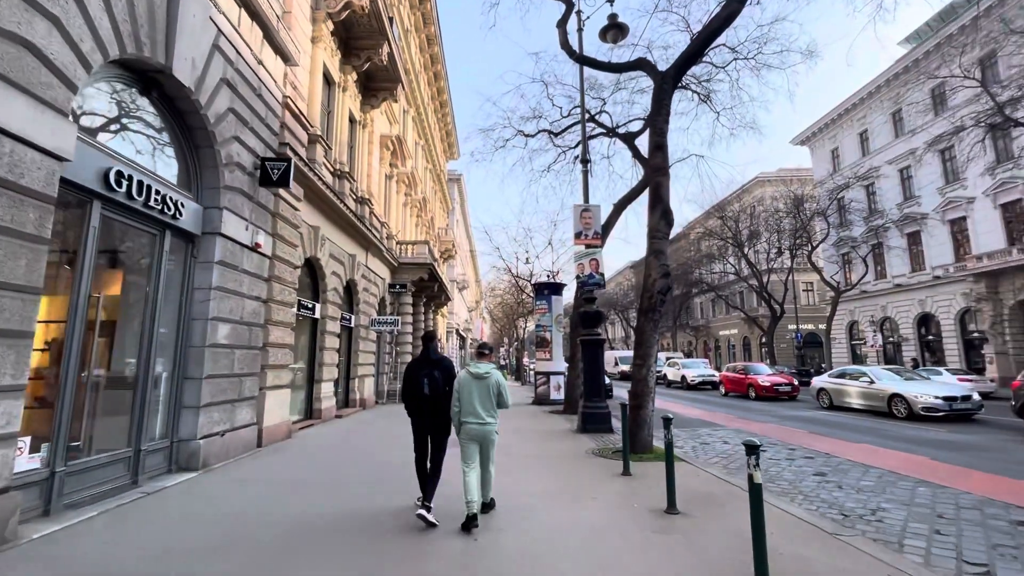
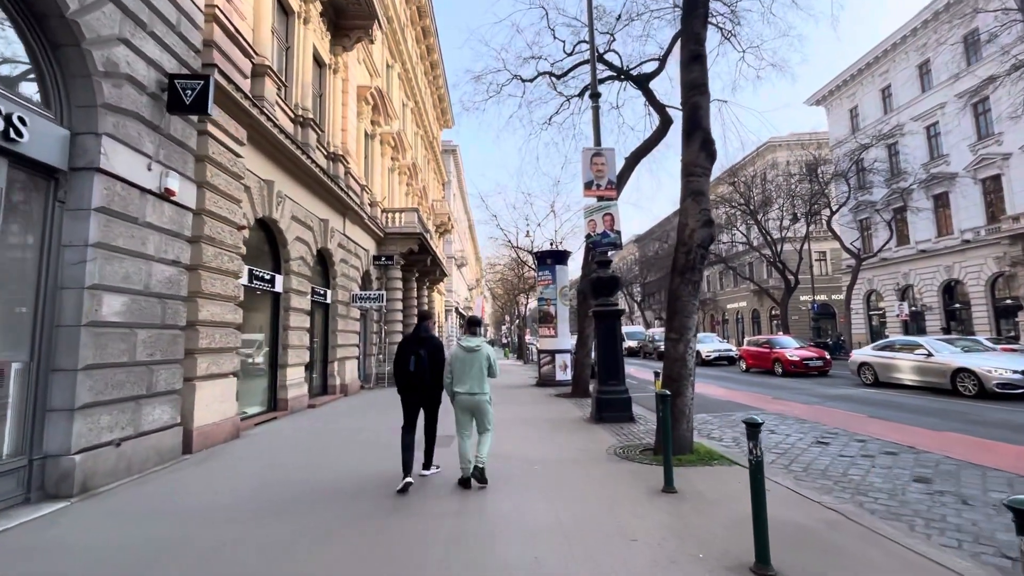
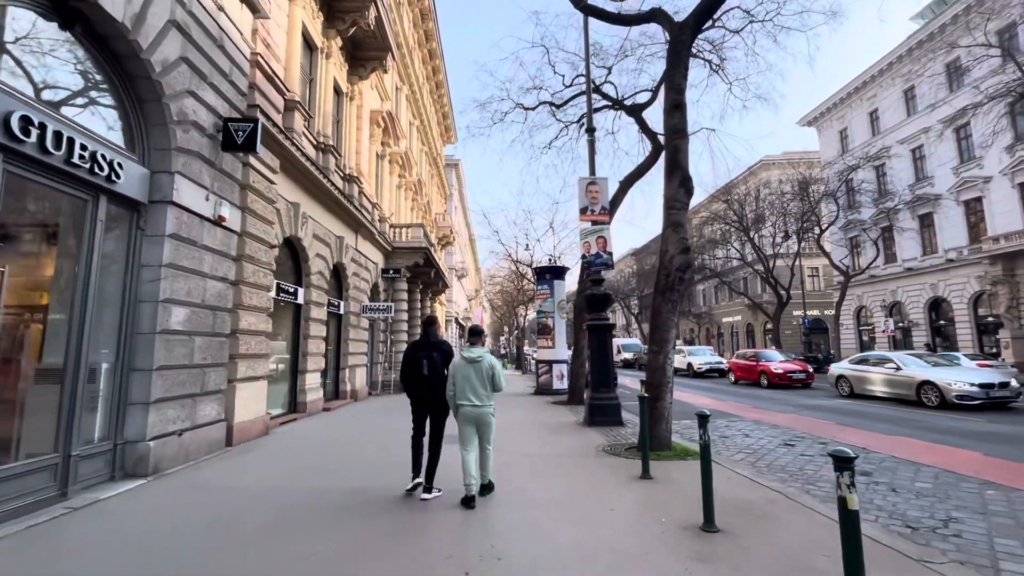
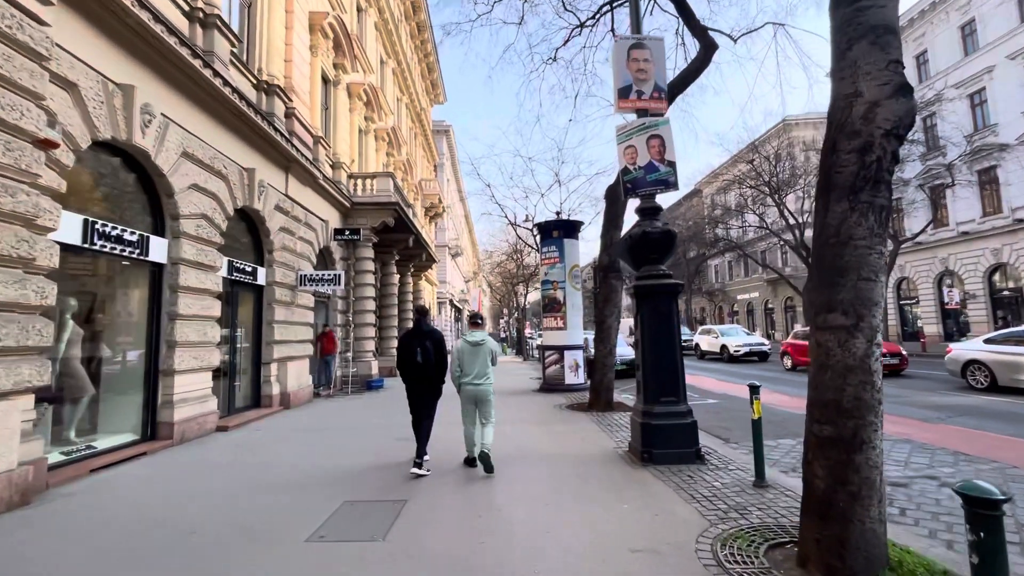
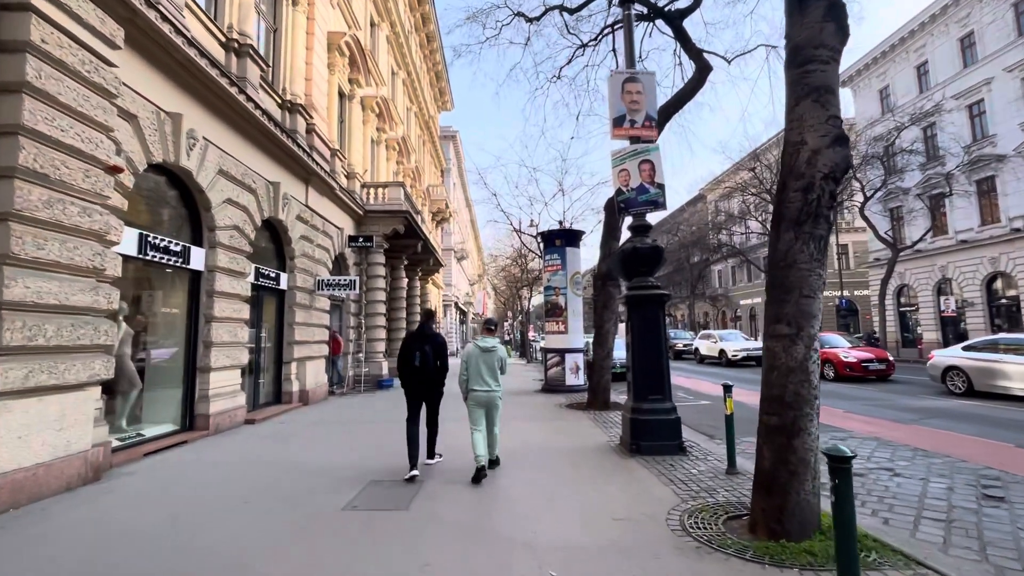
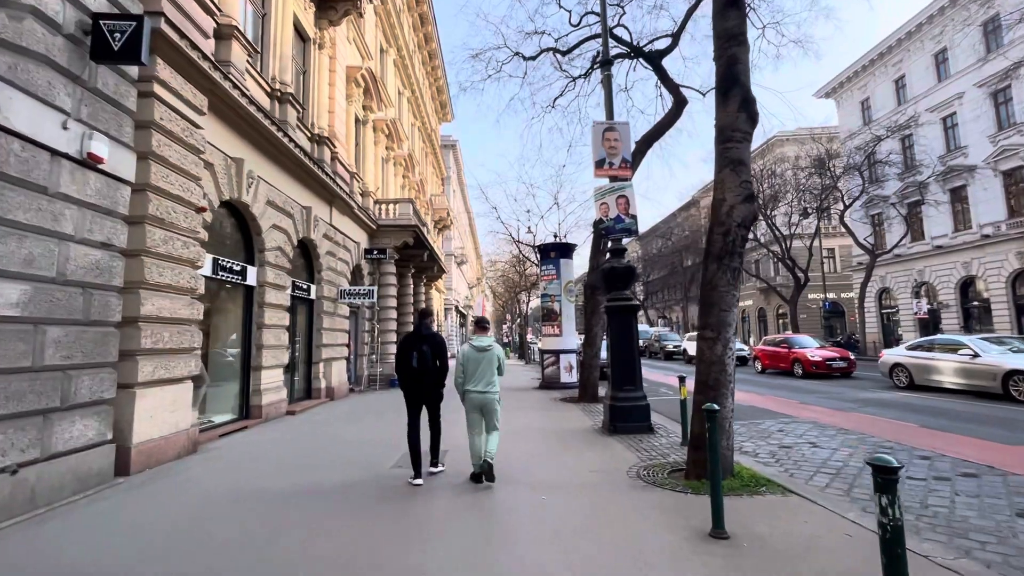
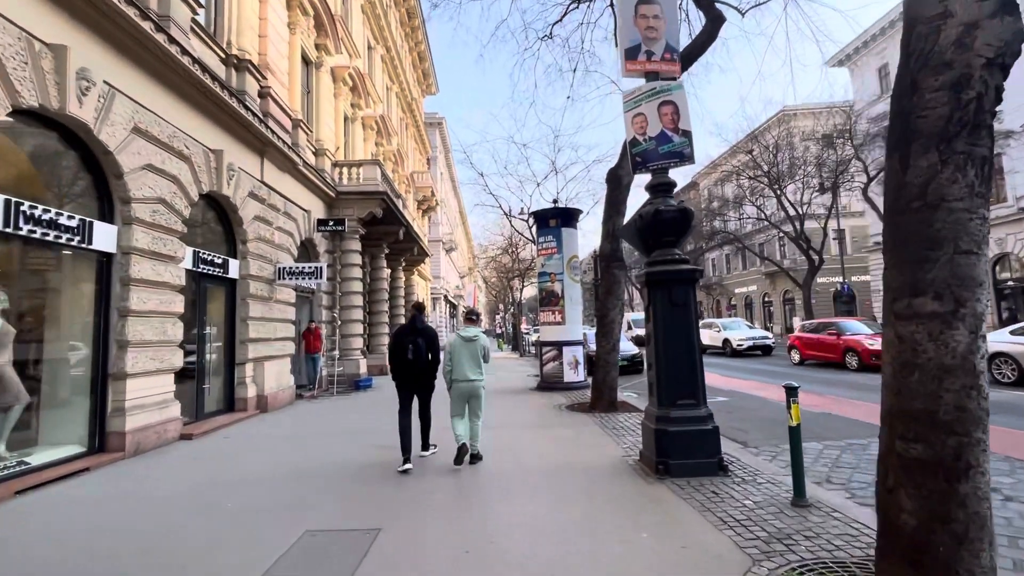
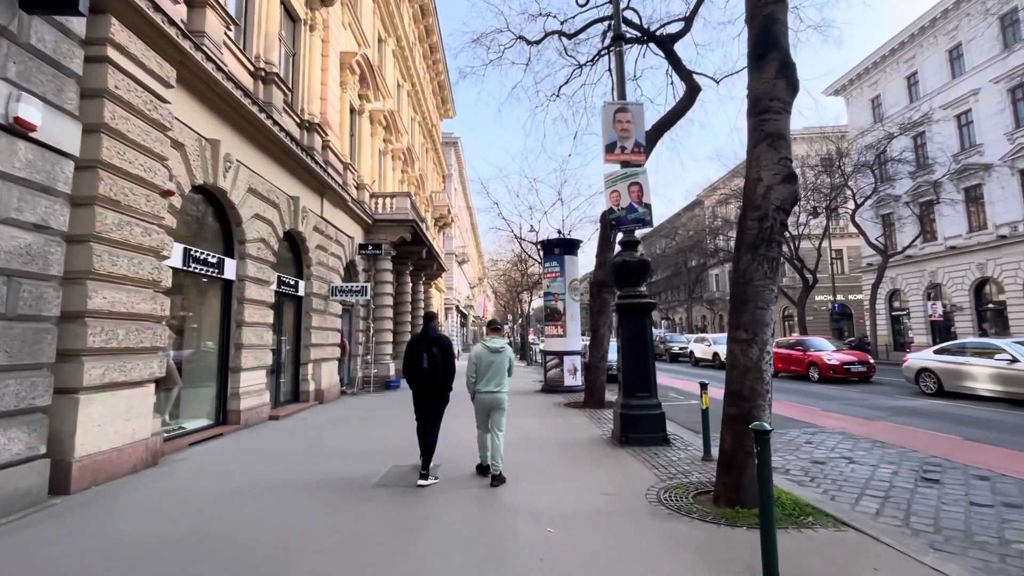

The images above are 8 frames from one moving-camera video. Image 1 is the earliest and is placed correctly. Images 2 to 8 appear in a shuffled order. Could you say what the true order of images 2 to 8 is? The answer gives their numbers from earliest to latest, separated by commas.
3, 2, 6, 8, 5, 4, 7
